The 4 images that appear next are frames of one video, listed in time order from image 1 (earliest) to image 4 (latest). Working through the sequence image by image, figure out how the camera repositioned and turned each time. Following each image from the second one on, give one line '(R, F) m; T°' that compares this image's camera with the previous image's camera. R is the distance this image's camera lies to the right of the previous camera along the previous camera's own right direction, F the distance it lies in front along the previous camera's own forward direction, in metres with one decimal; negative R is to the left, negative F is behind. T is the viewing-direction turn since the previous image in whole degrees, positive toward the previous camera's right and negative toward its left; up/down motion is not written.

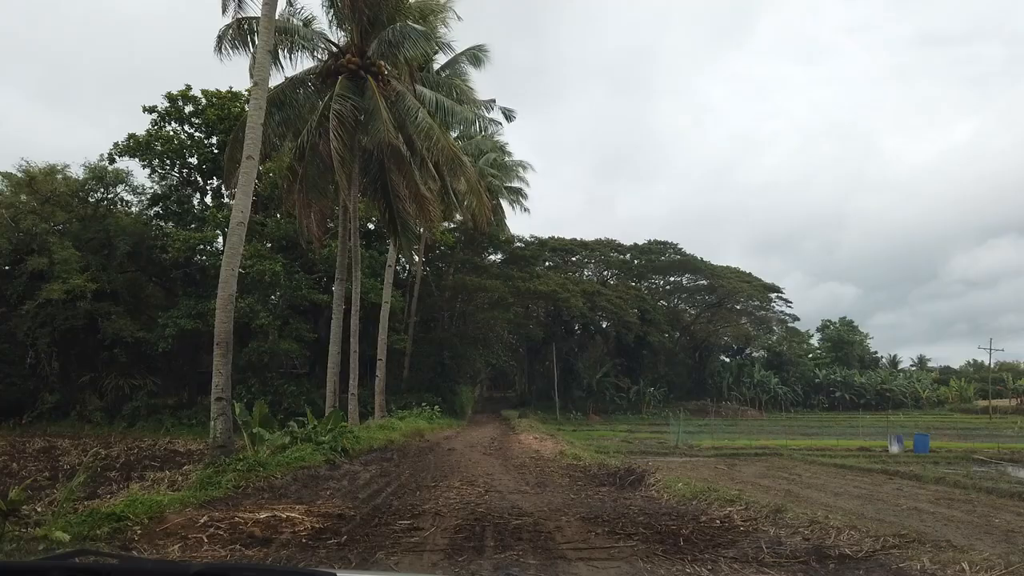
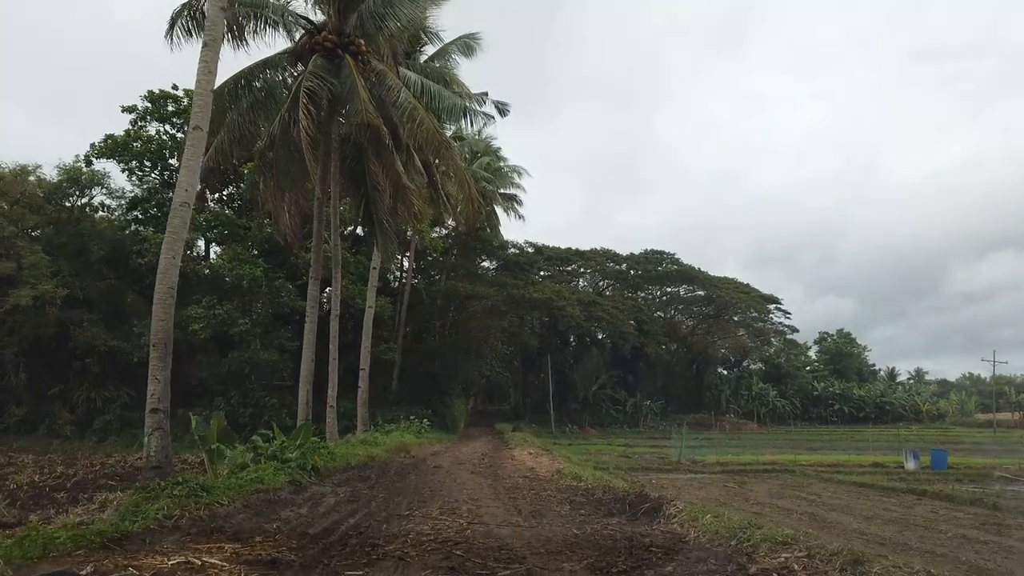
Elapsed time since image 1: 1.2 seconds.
(+0.1, +1.3) m; 0°
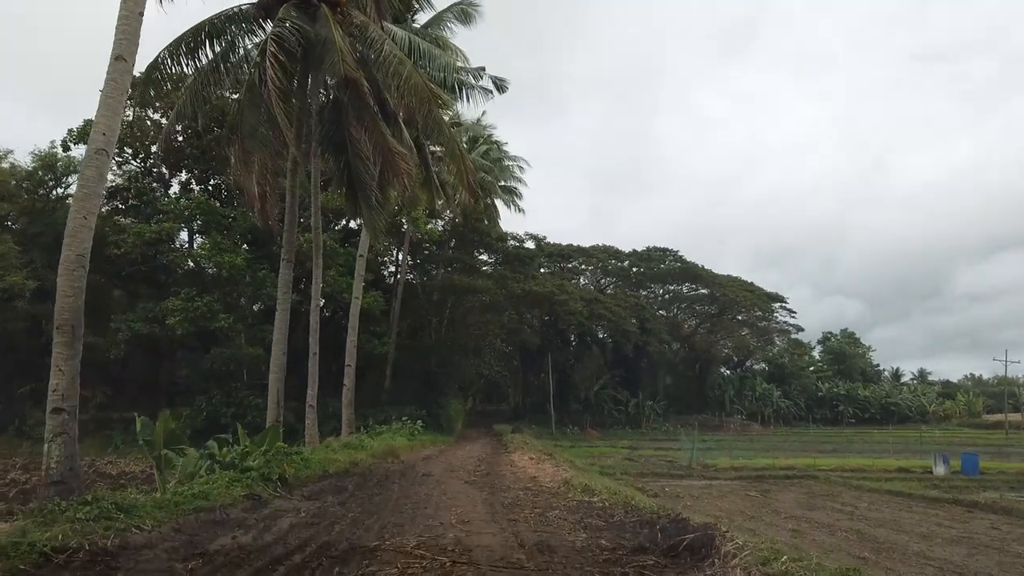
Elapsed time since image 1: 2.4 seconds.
(0.0, +1.5) m; 0°
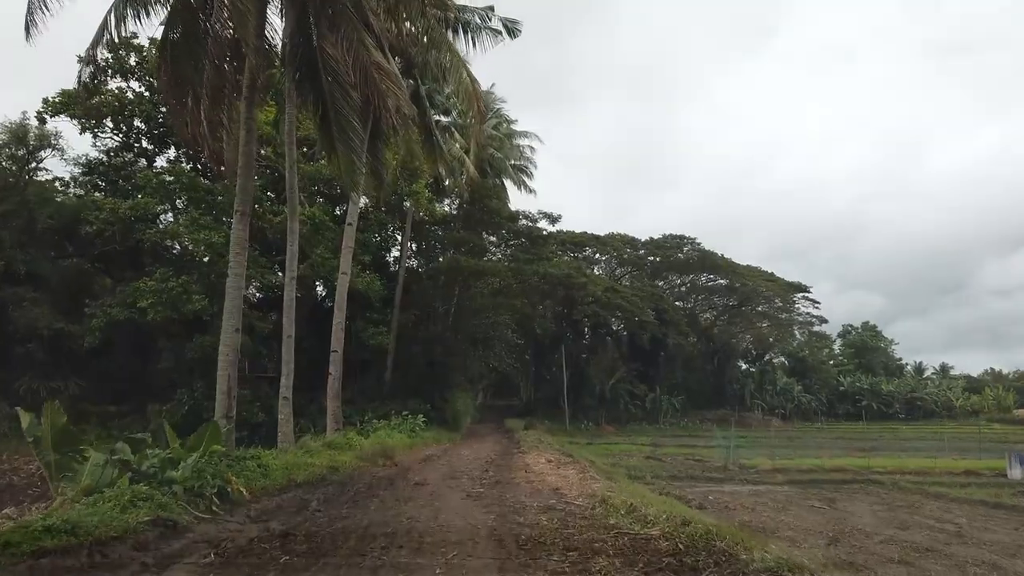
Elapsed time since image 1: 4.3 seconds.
(-0.1, +2.5) m; -1°
